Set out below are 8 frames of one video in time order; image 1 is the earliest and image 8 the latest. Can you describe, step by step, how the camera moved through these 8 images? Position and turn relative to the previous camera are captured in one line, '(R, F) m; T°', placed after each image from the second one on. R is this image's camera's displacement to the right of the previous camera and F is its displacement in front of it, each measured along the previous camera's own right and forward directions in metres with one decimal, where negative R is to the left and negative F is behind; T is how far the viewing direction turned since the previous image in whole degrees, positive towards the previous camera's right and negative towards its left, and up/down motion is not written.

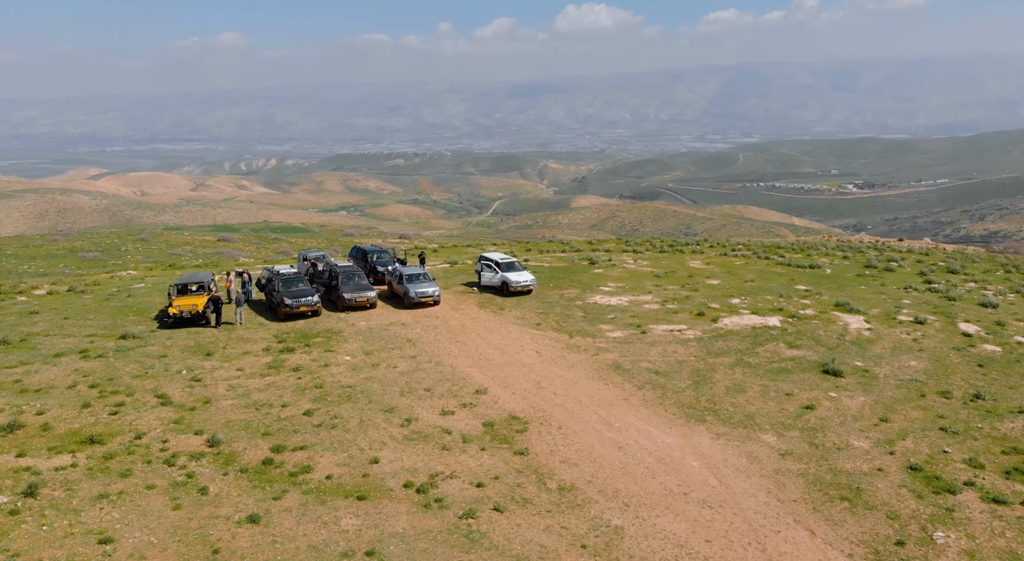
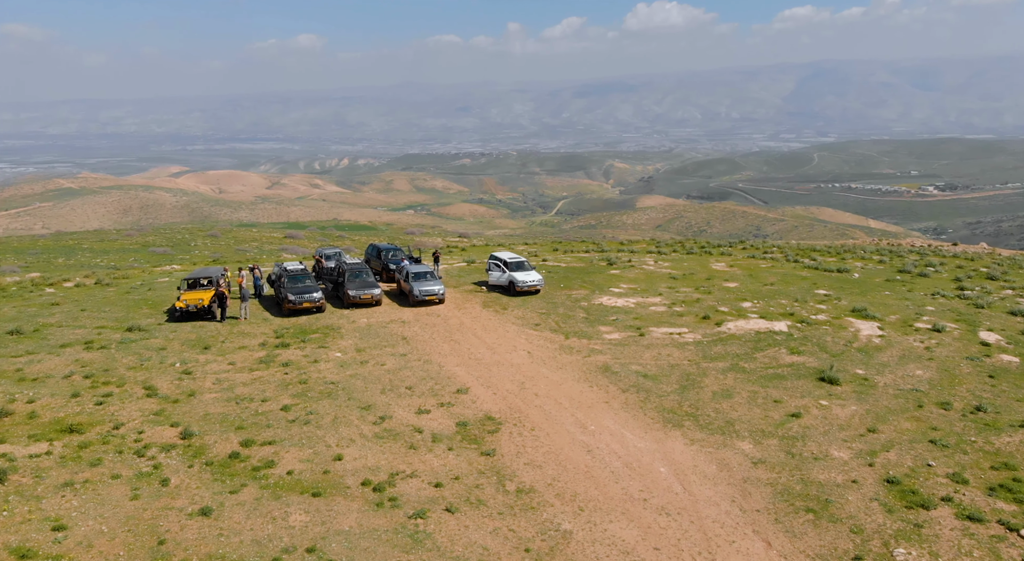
(+2.2, +0.4) m; -4°
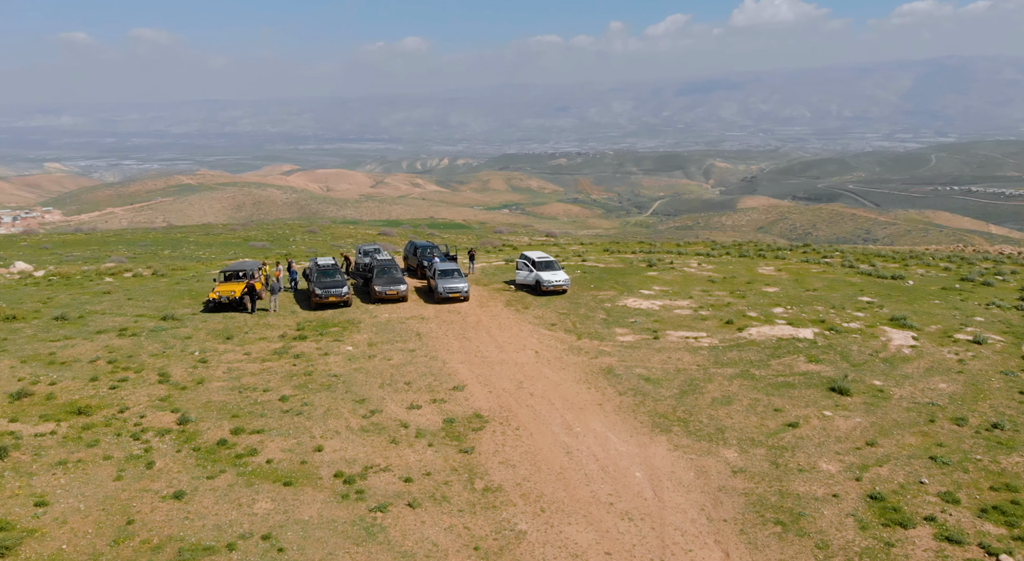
(+2.6, +0.3) m; -6°
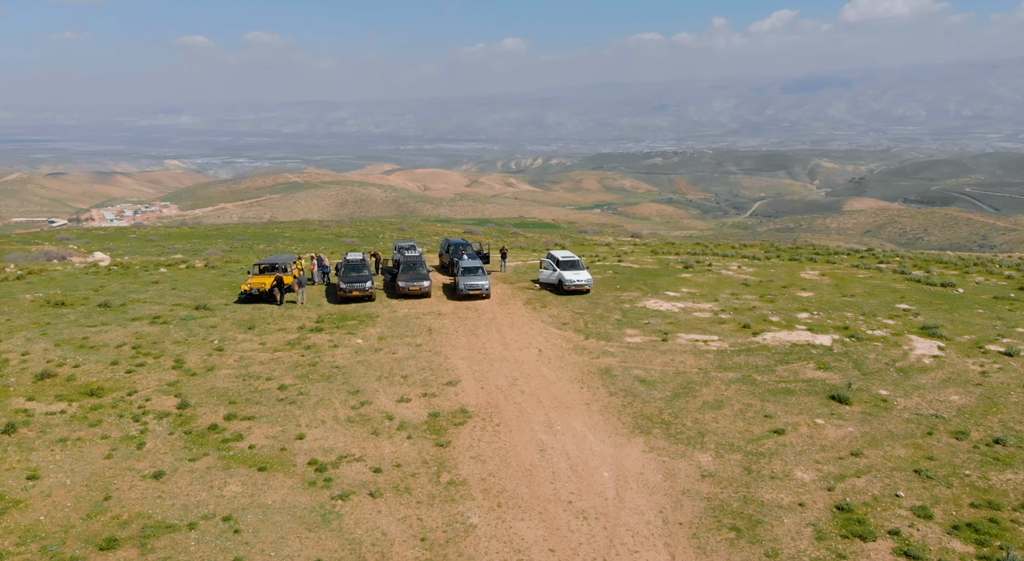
(+2.6, 0.0) m; -5°
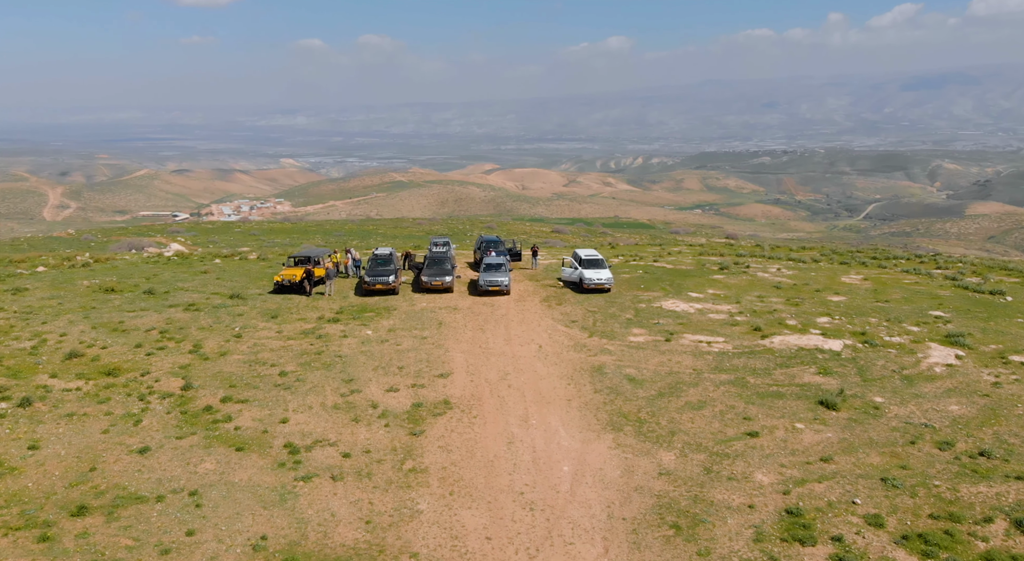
(+2.9, -0.3) m; -6°
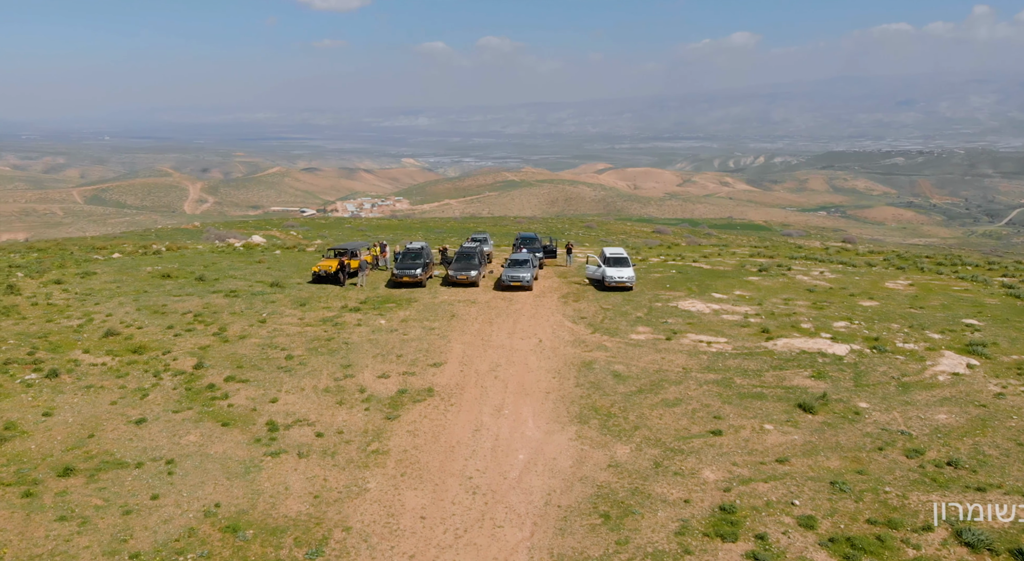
(+3.3, -0.5) m; -6°
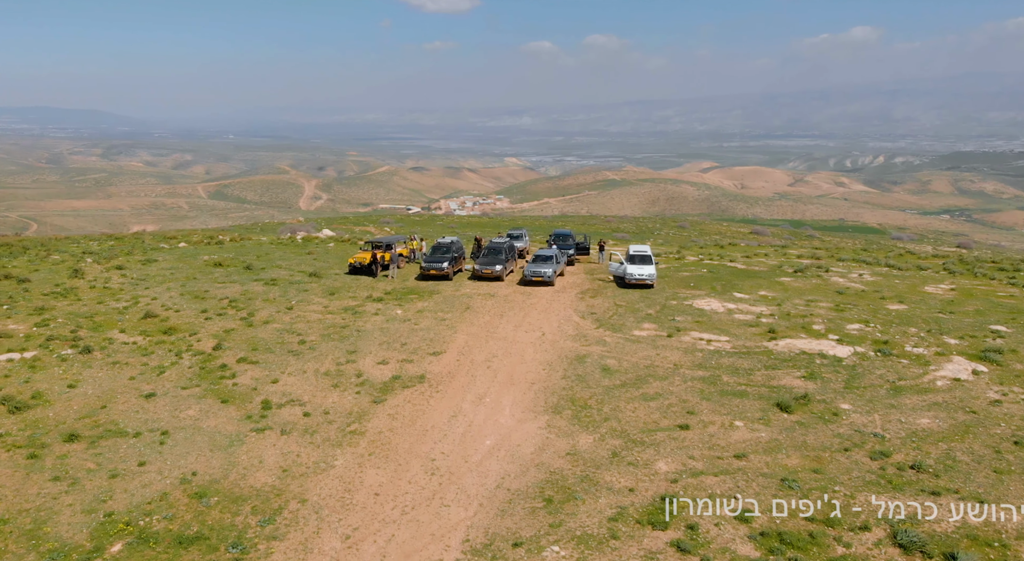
(+3.0, -0.7) m; -6°
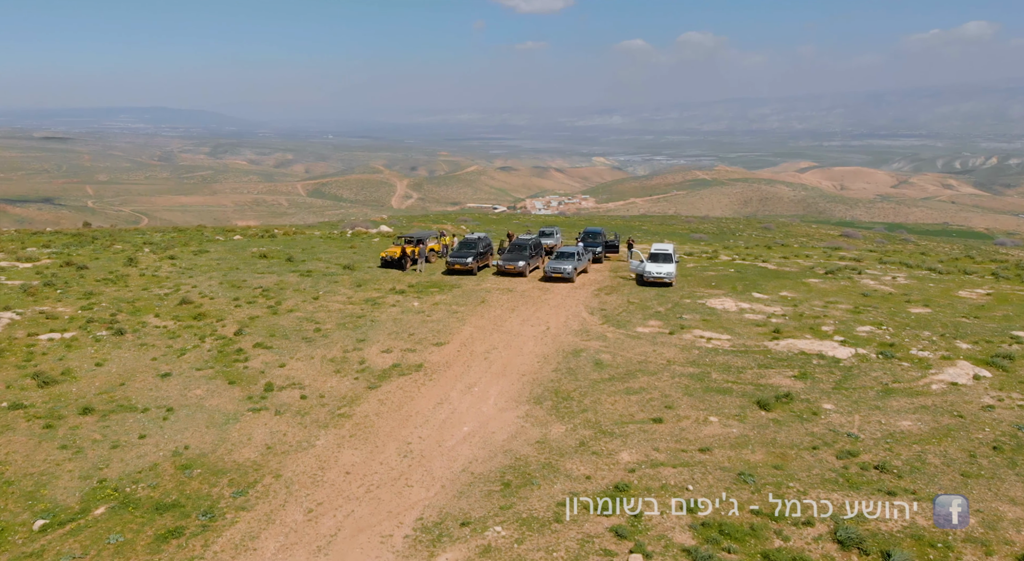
(+2.6, -0.8) m; -5°
